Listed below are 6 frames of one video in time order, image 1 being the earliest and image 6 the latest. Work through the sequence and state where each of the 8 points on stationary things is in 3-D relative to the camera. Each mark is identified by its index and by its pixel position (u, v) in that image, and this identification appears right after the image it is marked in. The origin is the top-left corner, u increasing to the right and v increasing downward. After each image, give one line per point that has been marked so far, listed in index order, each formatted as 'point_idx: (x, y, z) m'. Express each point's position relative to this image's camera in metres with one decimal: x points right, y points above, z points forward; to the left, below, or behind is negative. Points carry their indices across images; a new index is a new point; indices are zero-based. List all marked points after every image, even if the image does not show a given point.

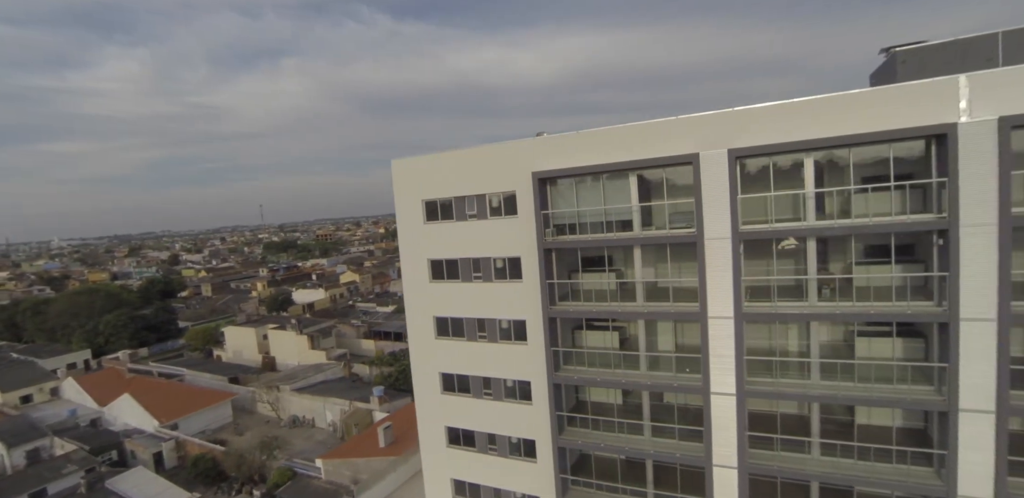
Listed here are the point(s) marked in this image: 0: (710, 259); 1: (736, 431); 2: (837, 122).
0: (+5.2, -0.2, +13.9) m
1: (+6.0, -5.0, +14.1) m
2: (+7.7, +3.1, +12.7) m
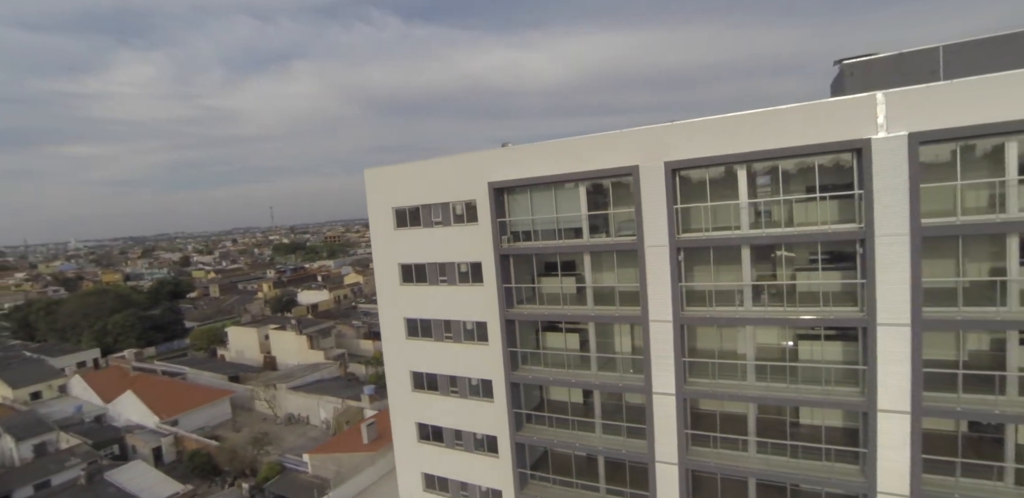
0: (+3.8, -0.4, +14.7) m
1: (+4.6, -5.2, +14.9) m
2: (+6.3, +2.9, +13.4) m
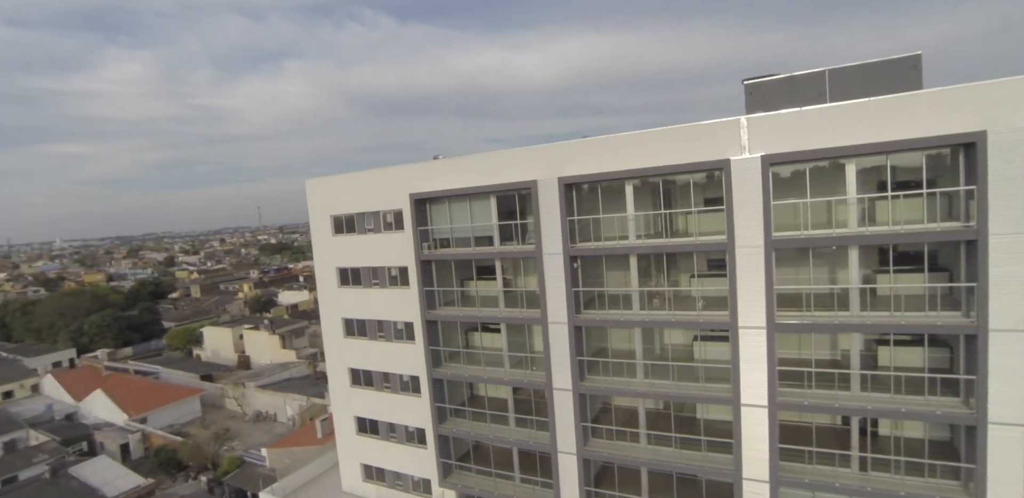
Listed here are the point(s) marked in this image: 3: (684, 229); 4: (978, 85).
0: (+1.1, -0.7, +16.0) m
1: (+1.9, -5.4, +16.2) m
2: (+3.6, +2.7, +14.7) m
3: (+4.9, +0.6, +15.2) m
4: (+10.3, +3.6, +11.5) m
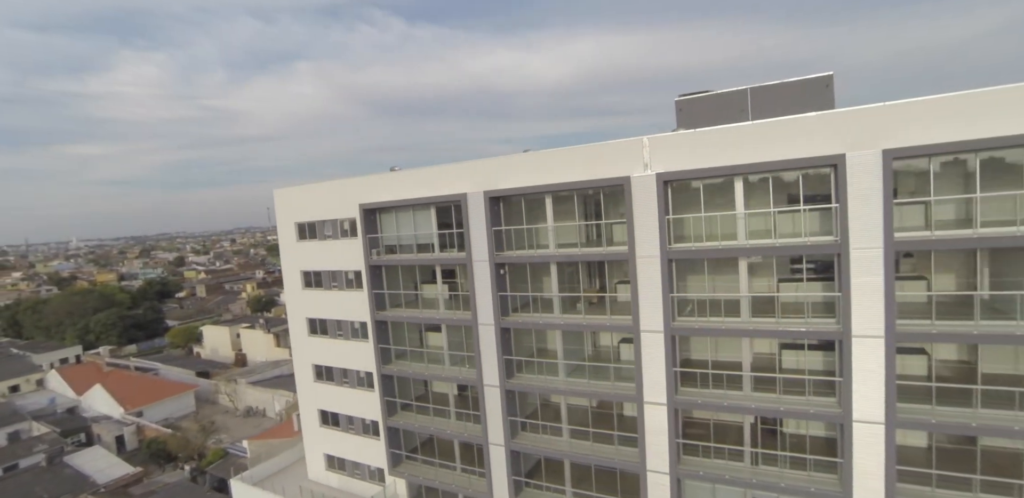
0: (-1.1, -0.9, +17.3) m
1: (-0.4, -5.7, +17.5) m
2: (+1.3, +2.4, +16.0) m
3: (+2.7, +0.3, +16.4) m
4: (+8.0, +3.3, +12.6) m
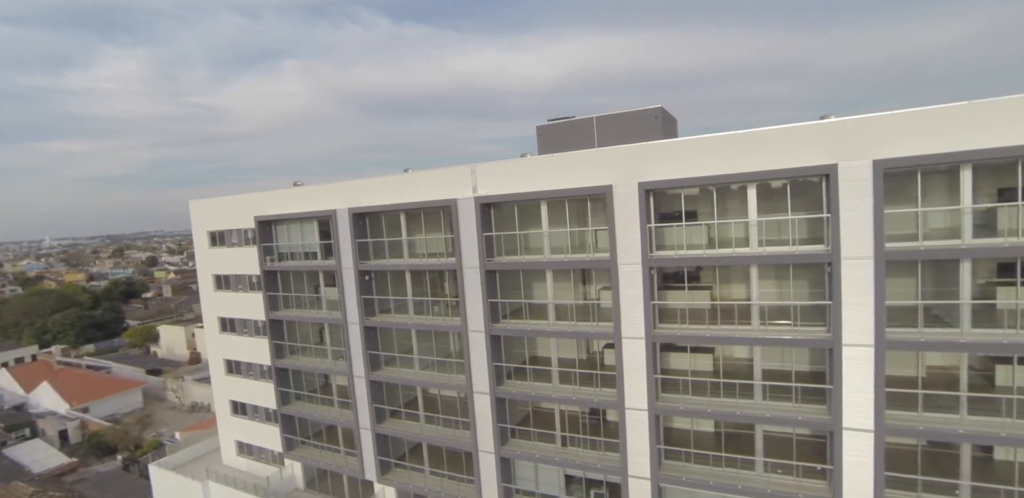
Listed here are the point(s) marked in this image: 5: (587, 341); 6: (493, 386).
0: (-6.3, -1.3, +19.7) m
1: (-5.6, -6.1, +19.9) m
2: (-3.8, +2.0, +18.4) m
3: (-2.5, -0.1, +18.8) m
4: (+2.9, +2.9, +15.1) m
5: (+2.2, -3.0, +17.0) m
6: (-0.6, -4.6, +17.3) m
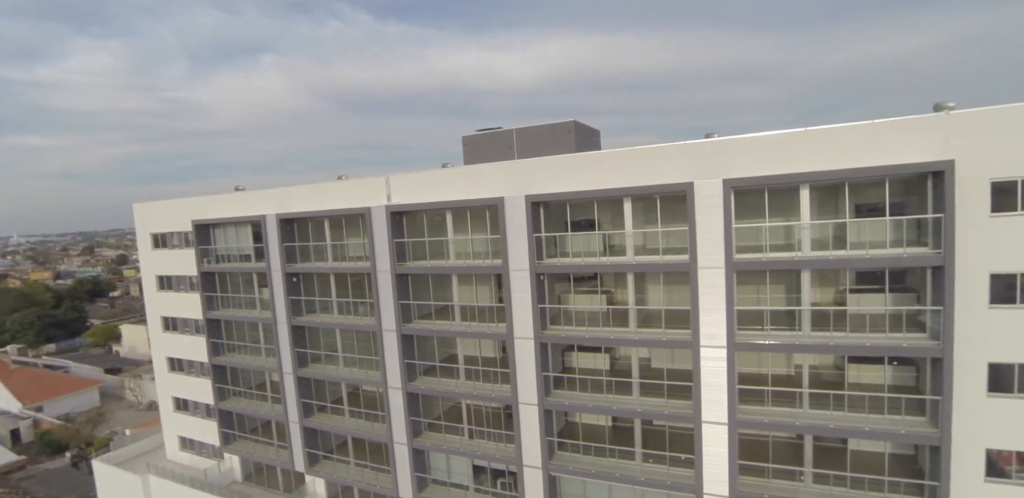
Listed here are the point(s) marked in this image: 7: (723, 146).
0: (-9.5, -1.5, +20.7) m
1: (-8.9, -6.3, +20.9) m
2: (-7.0, +1.8, +19.5) m
3: (-5.7, -0.3, +20.0) m
4: (-0.2, +2.6, +16.4) m
5: (-0.9, -3.2, +18.3) m
6: (-3.8, -4.8, +18.5) m
7: (+5.7, +2.8, +14.0) m
